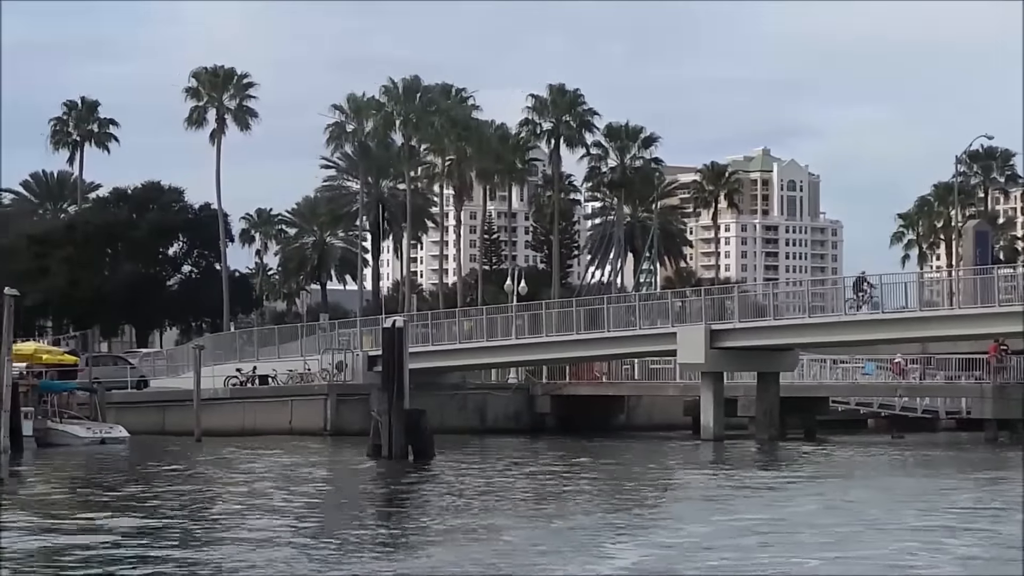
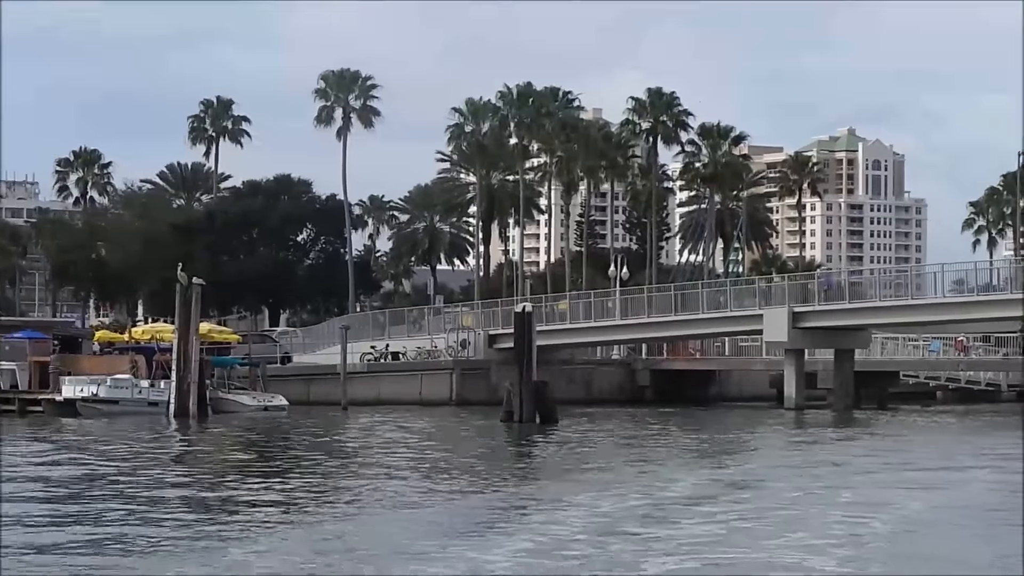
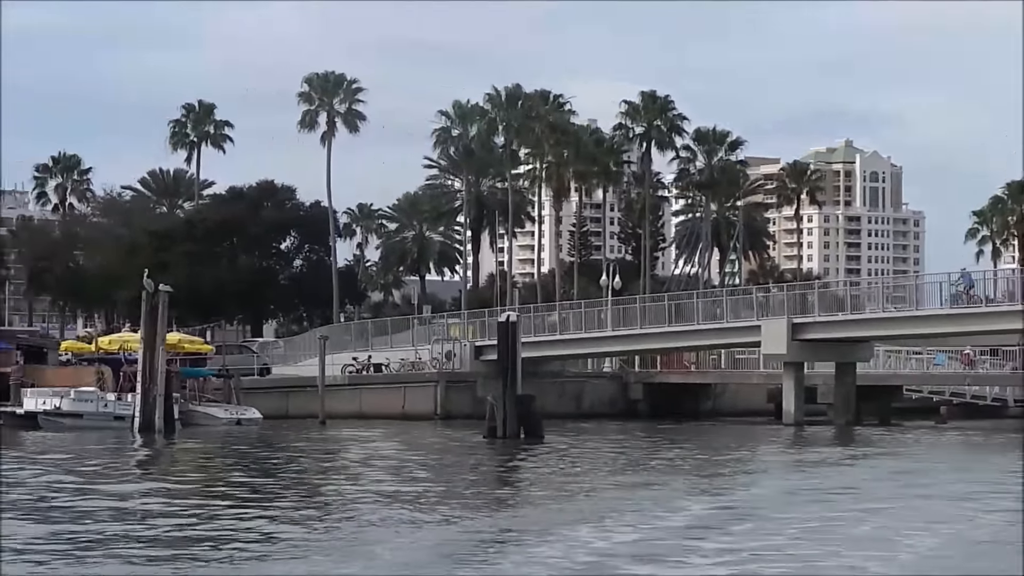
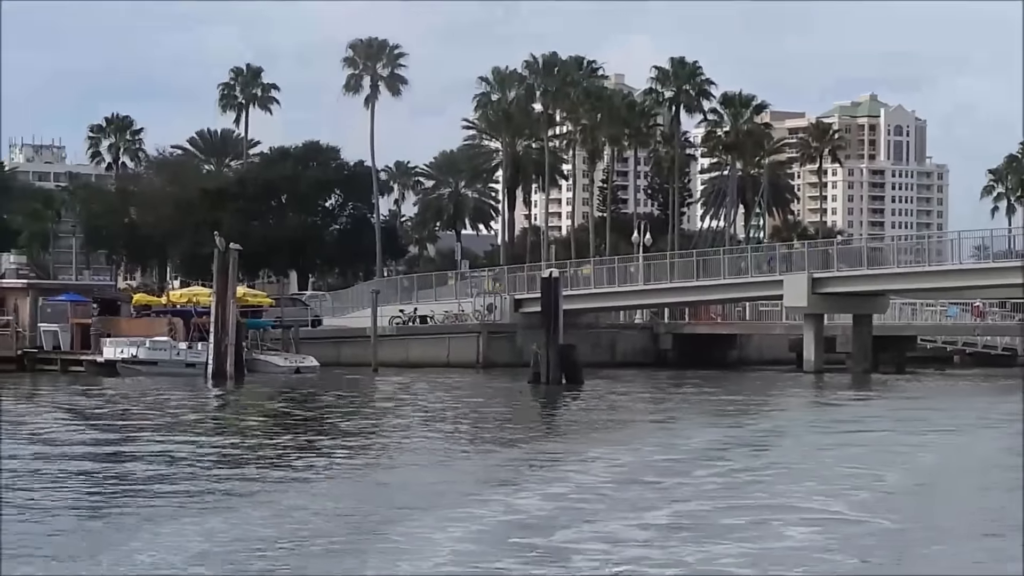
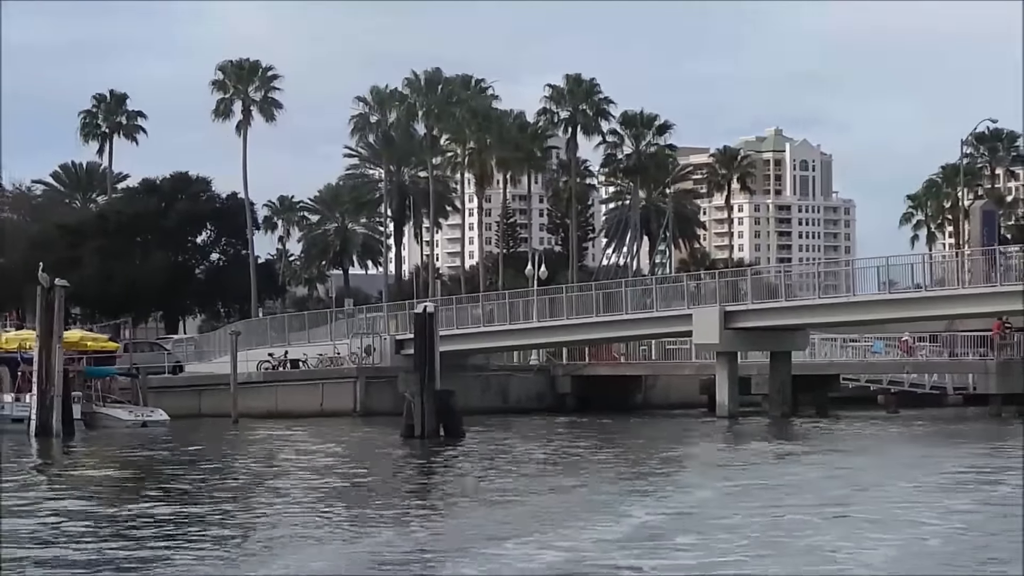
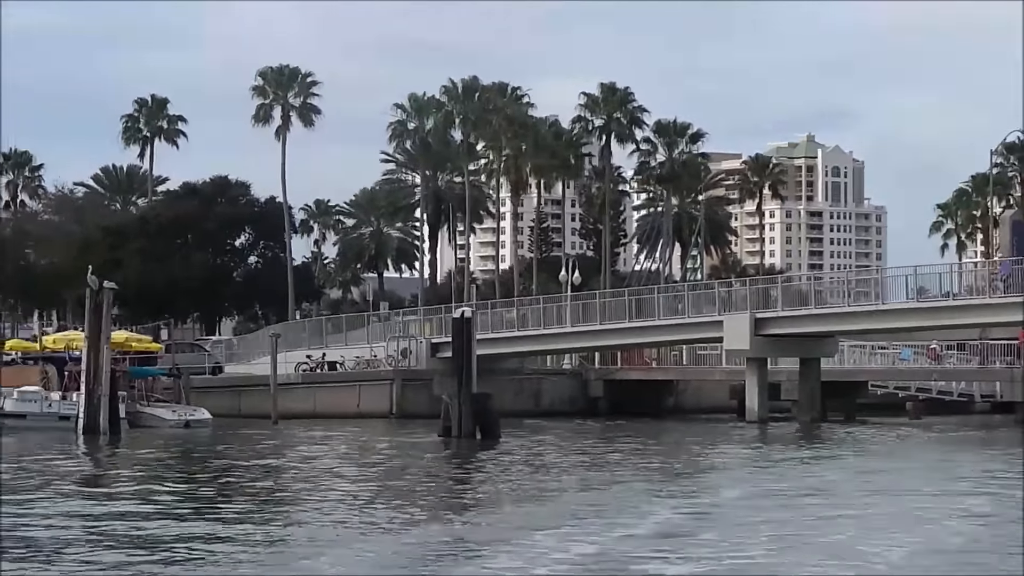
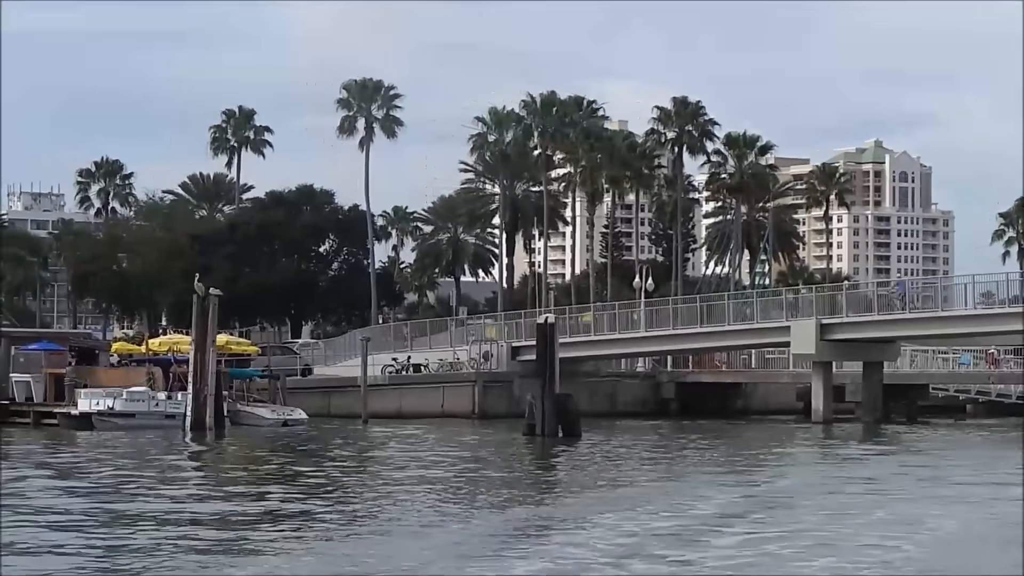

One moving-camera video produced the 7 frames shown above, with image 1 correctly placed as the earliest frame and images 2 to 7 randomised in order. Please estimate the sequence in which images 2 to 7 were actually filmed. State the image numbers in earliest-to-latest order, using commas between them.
5, 6, 3, 7, 2, 4
